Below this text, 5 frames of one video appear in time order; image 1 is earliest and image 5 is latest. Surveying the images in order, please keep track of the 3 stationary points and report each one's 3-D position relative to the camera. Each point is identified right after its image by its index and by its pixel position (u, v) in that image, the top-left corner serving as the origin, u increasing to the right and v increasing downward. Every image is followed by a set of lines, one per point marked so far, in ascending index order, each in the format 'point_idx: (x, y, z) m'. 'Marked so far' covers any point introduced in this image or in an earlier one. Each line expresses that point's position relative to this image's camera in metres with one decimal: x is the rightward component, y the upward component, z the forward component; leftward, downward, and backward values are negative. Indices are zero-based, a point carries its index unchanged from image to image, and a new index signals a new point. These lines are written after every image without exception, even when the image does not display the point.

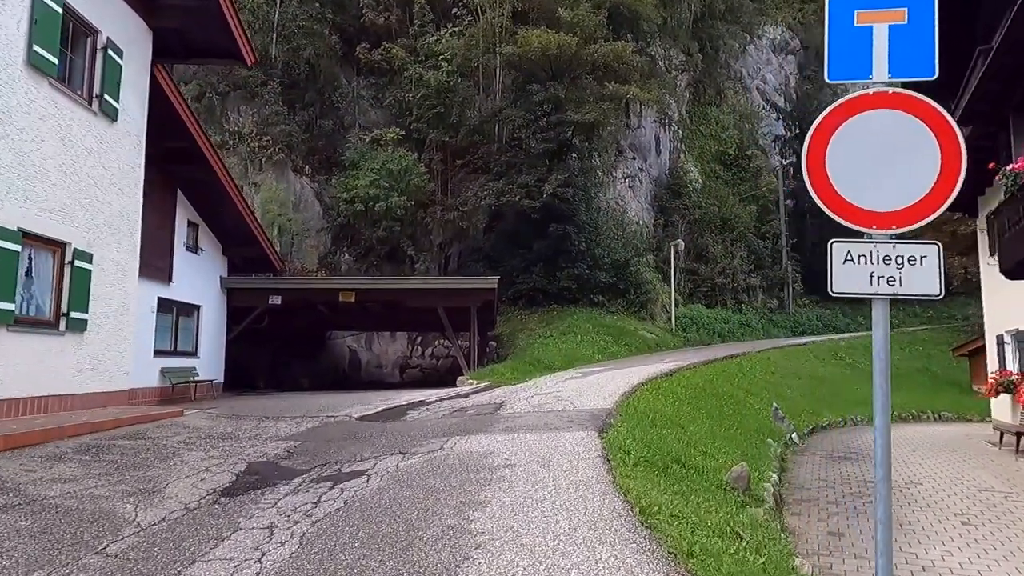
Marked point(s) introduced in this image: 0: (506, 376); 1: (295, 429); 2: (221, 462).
0: (-0.1, -2.1, +15.9) m
1: (-2.8, -1.8, +8.5) m
2: (-2.8, -1.7, +6.4) m
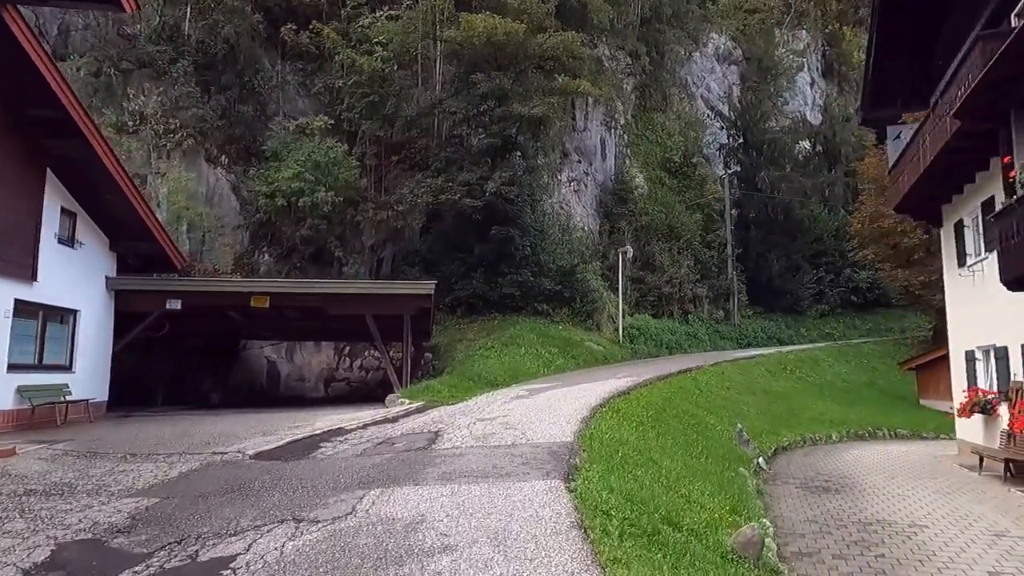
0: (-1.4, -2.2, +14.0) m
1: (-3.4, -1.8, +6.4) m
2: (-3.2, -1.6, +4.3) m
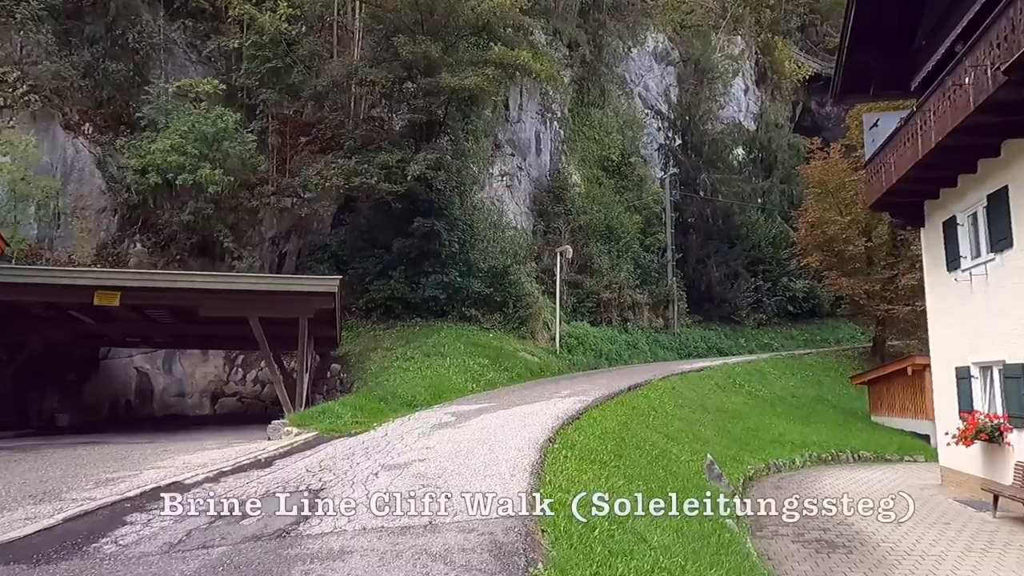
0: (-2.7, -2.2, +11.0) m
1: (-3.8, -1.7, +3.2) m
2: (-3.4, -1.5, +1.1) m
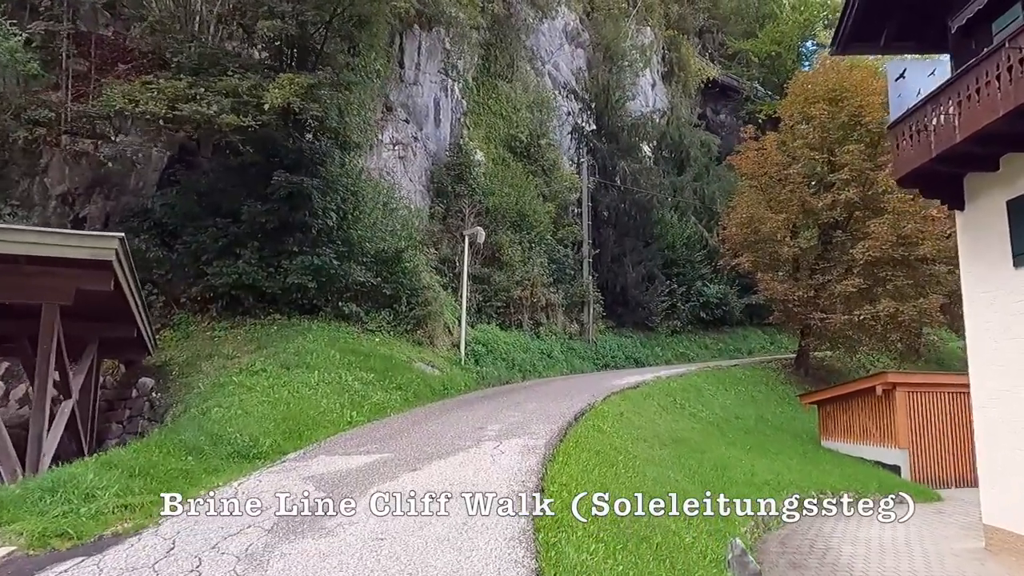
0: (-3.4, -1.8, +5.7) m
1: (-3.2, -1.3, -2.1) m
2: (-2.3, -1.1, -4.1) m
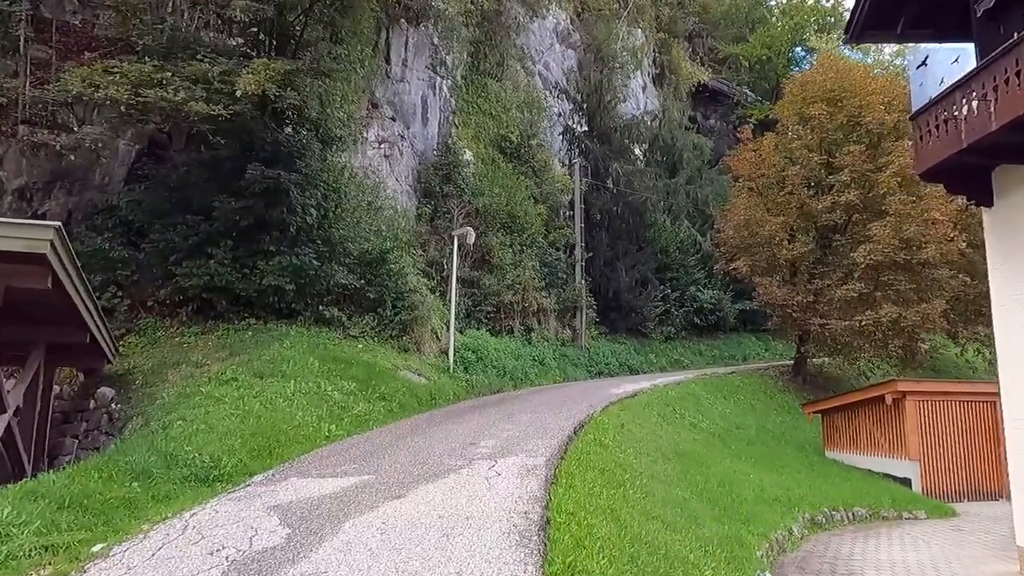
0: (-3.4, -1.8, +4.7) m
1: (-3.0, -1.1, -3.1) m
2: (-2.1, -0.9, -5.1) m
